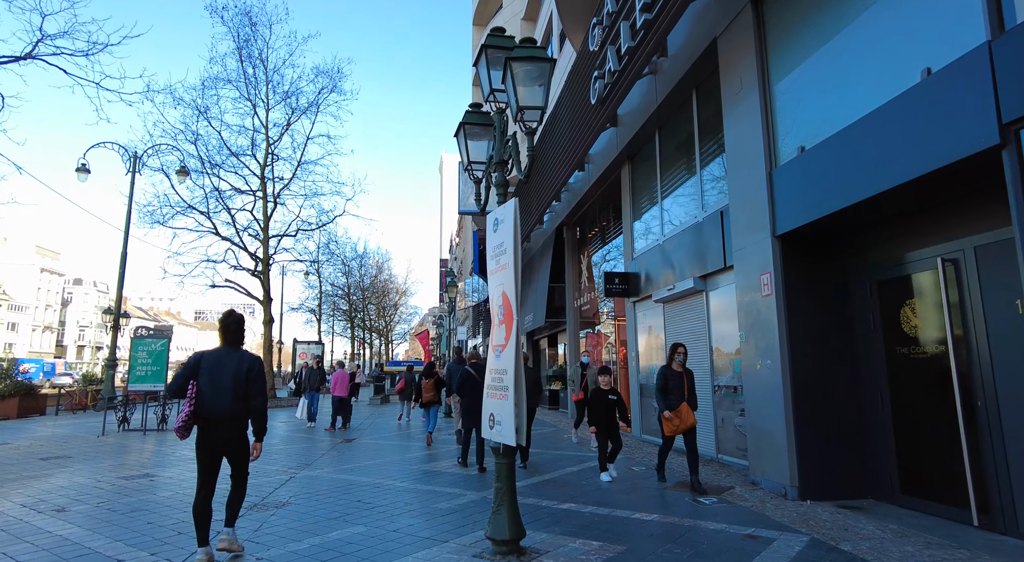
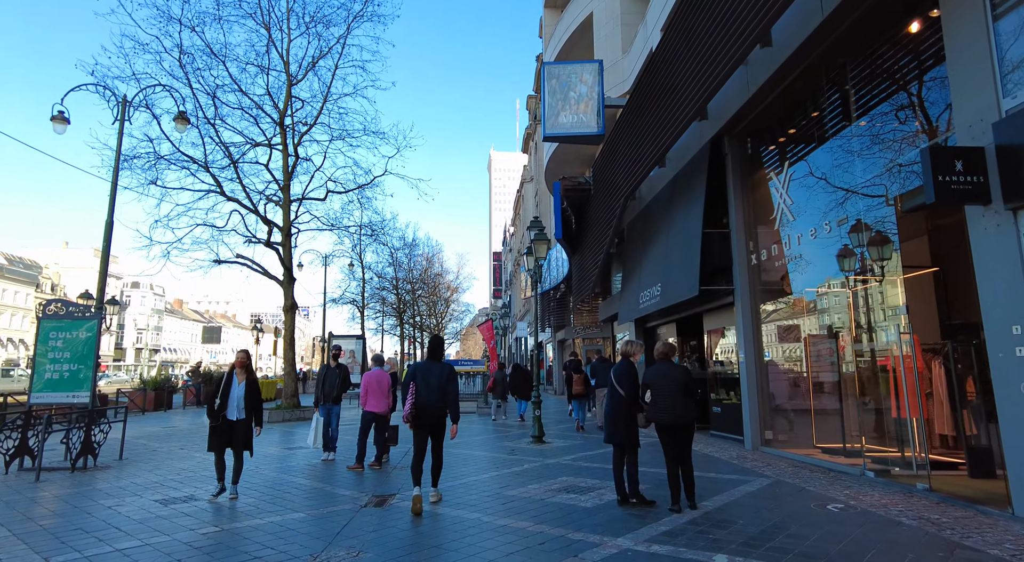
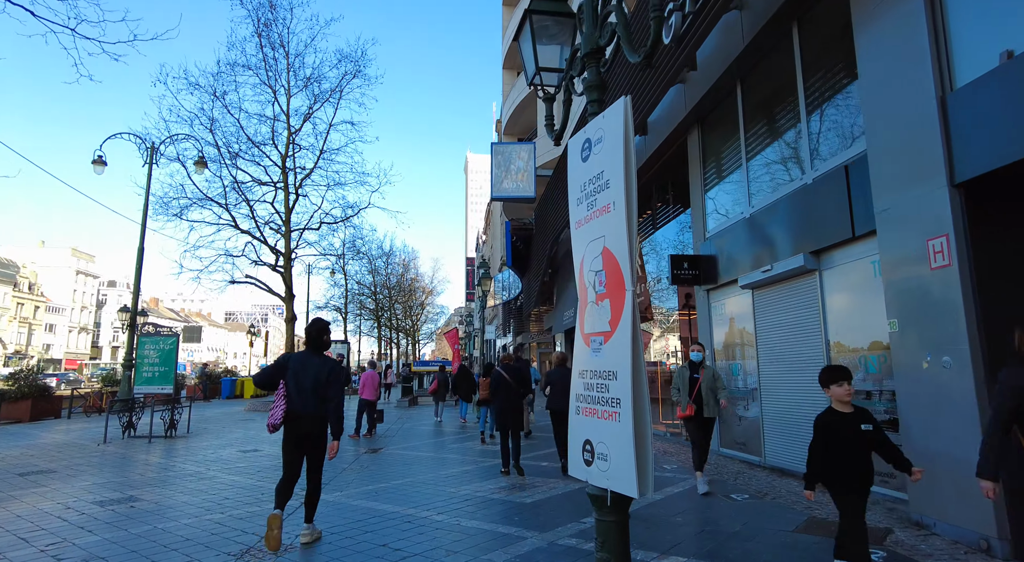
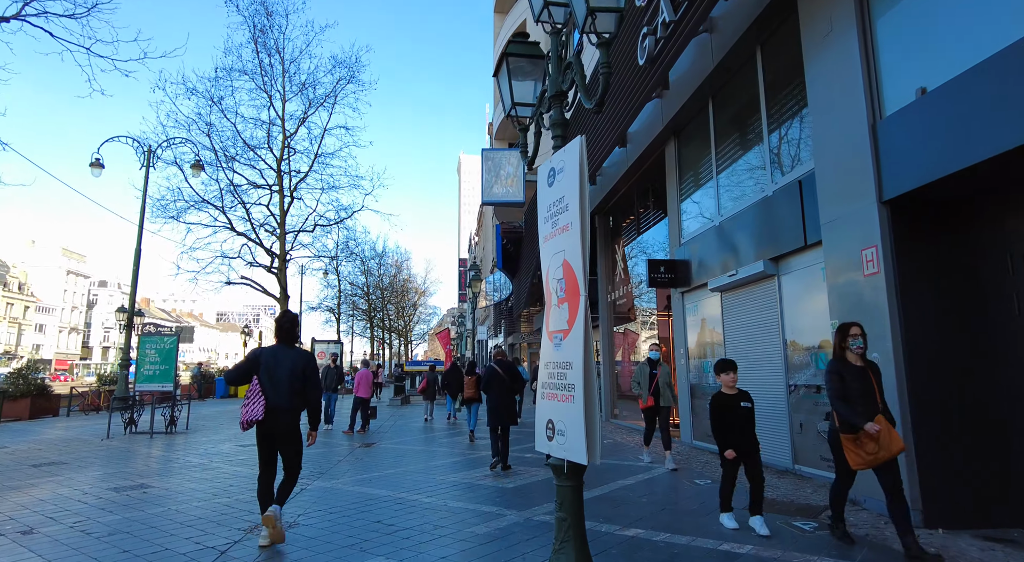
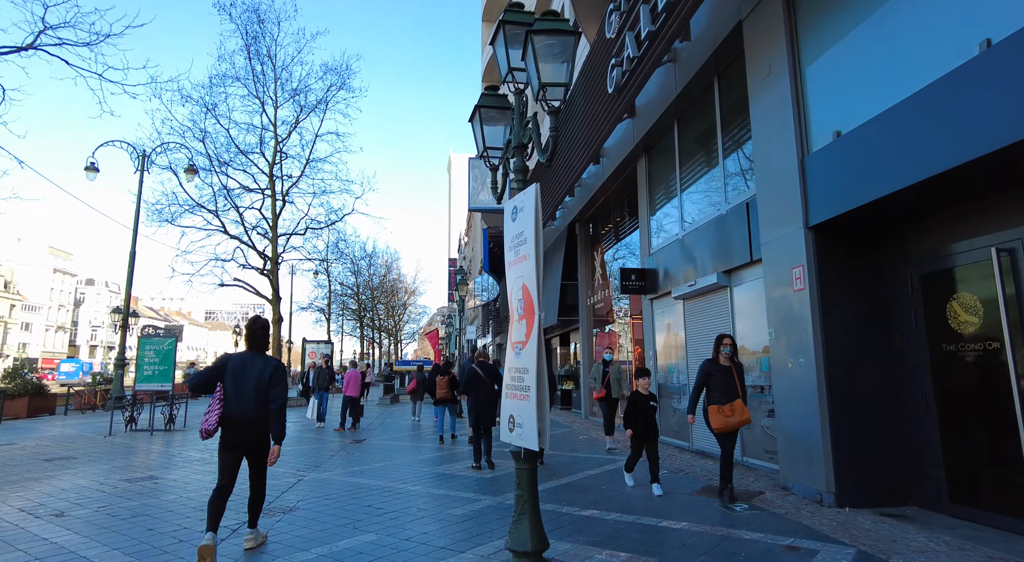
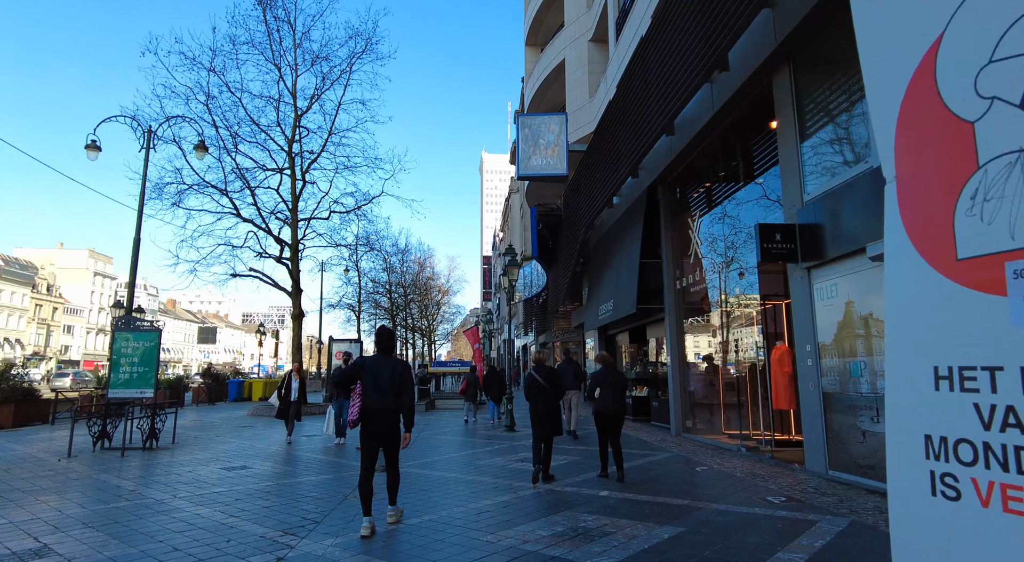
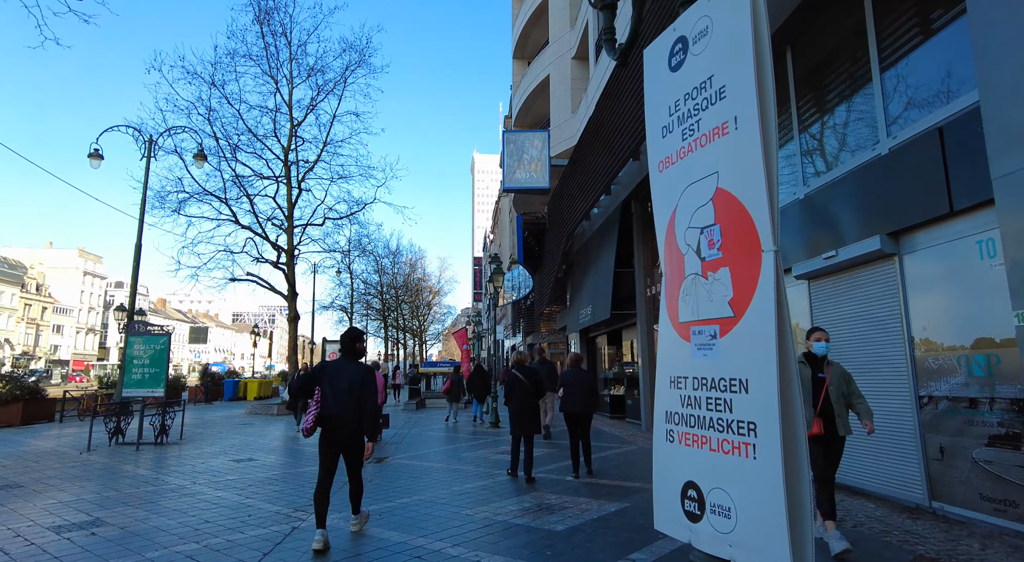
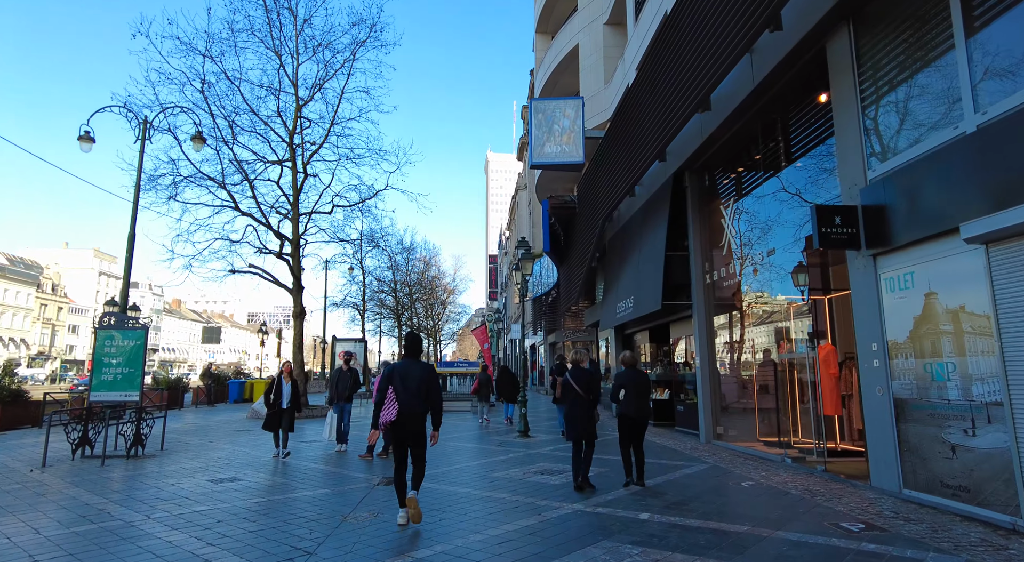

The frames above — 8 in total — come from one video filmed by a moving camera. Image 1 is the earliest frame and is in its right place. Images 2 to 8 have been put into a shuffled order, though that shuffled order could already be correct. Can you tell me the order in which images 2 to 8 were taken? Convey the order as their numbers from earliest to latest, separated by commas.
5, 4, 3, 7, 6, 8, 2
